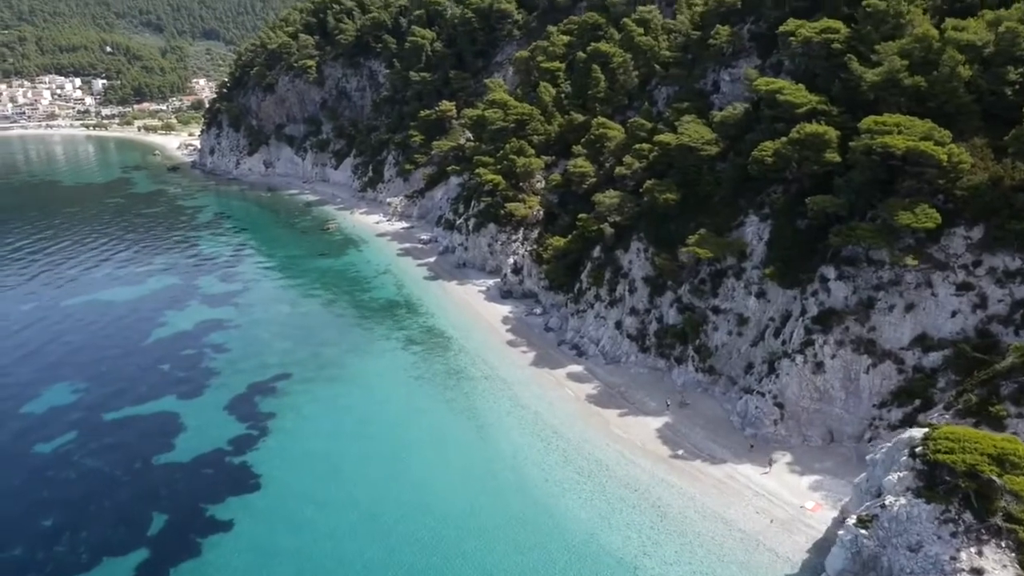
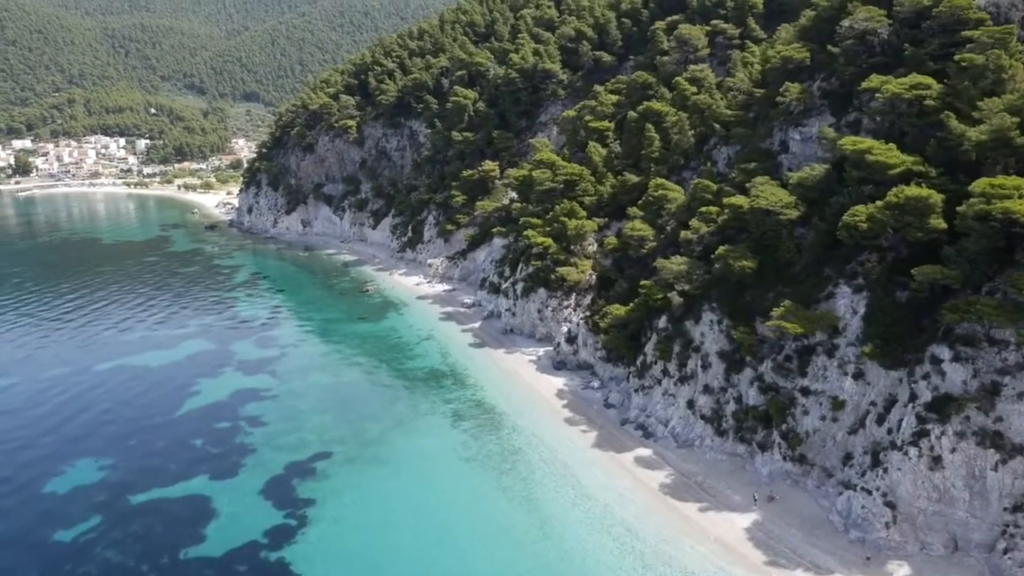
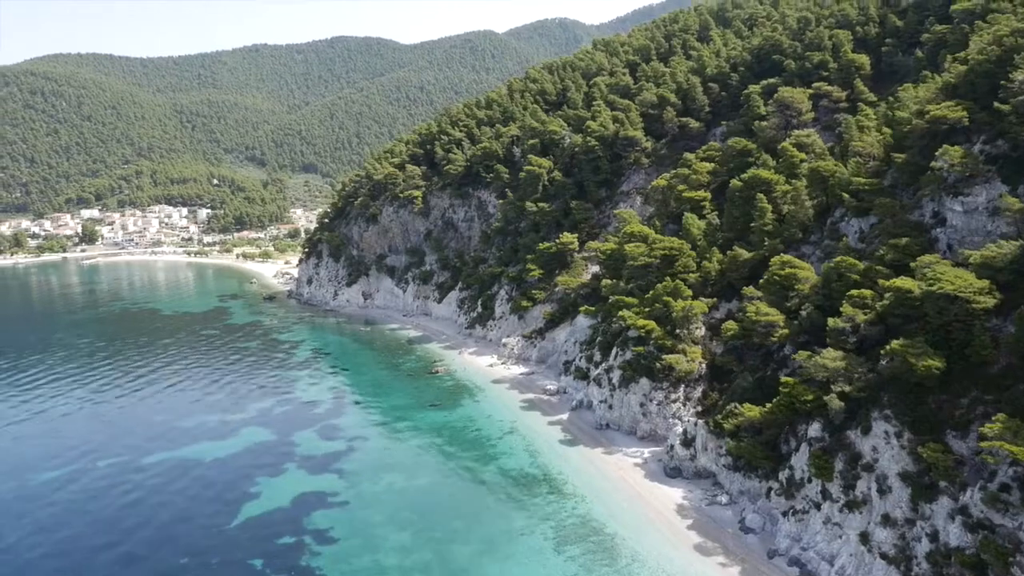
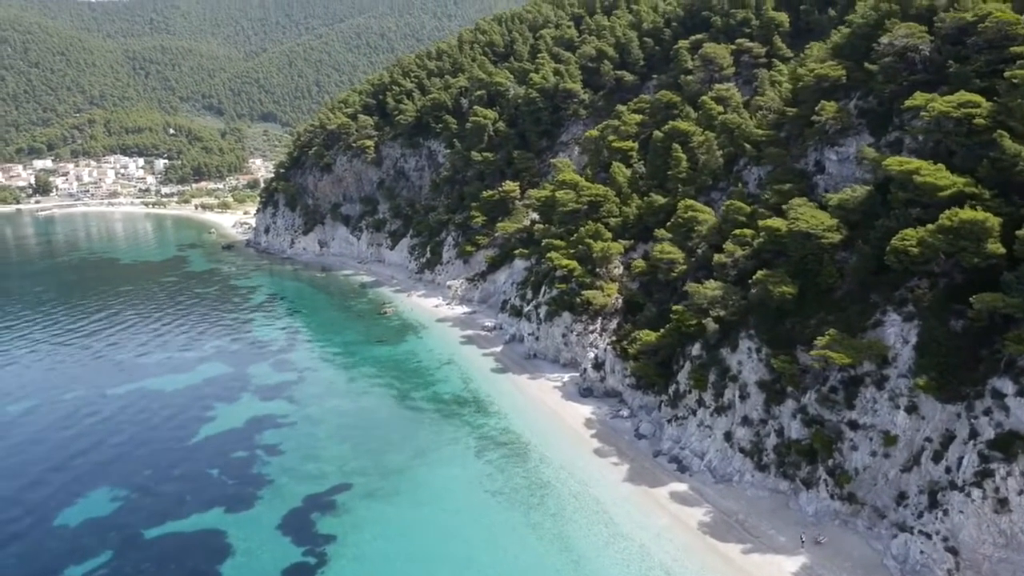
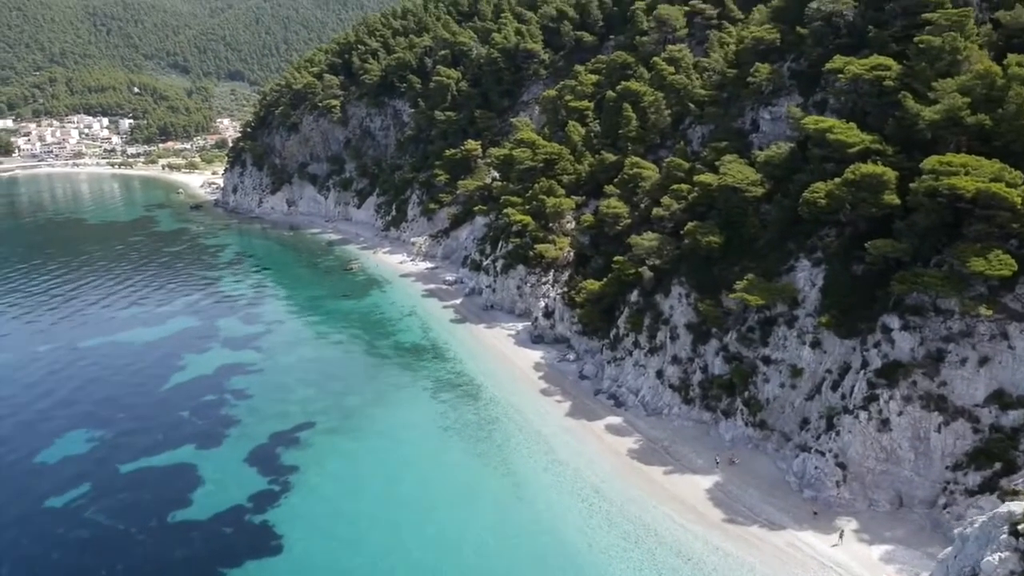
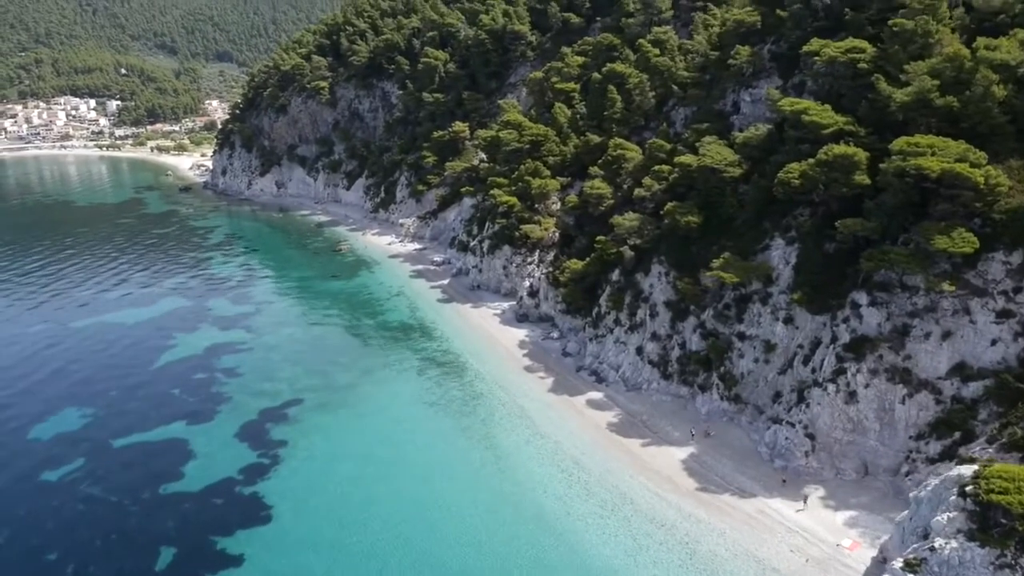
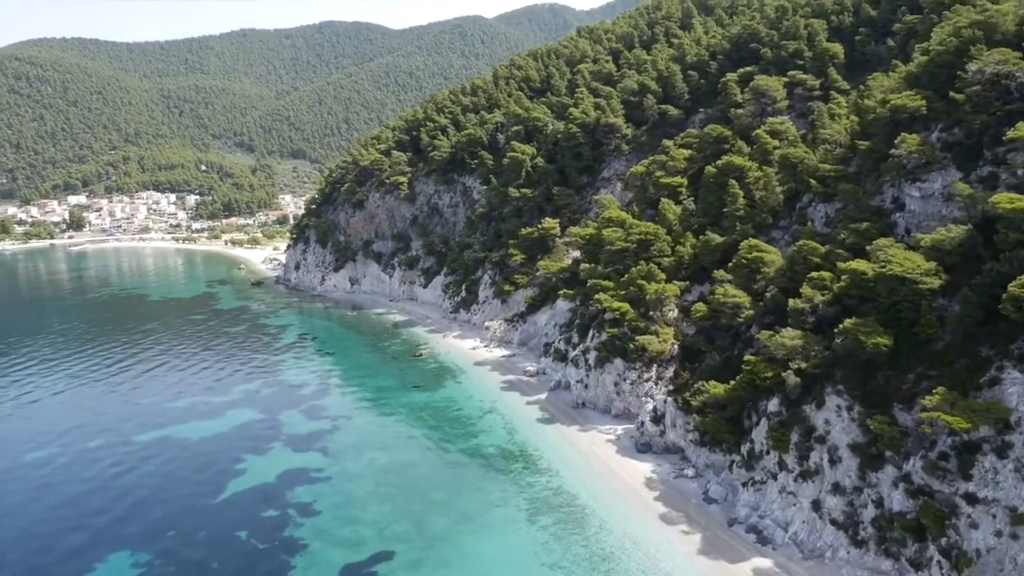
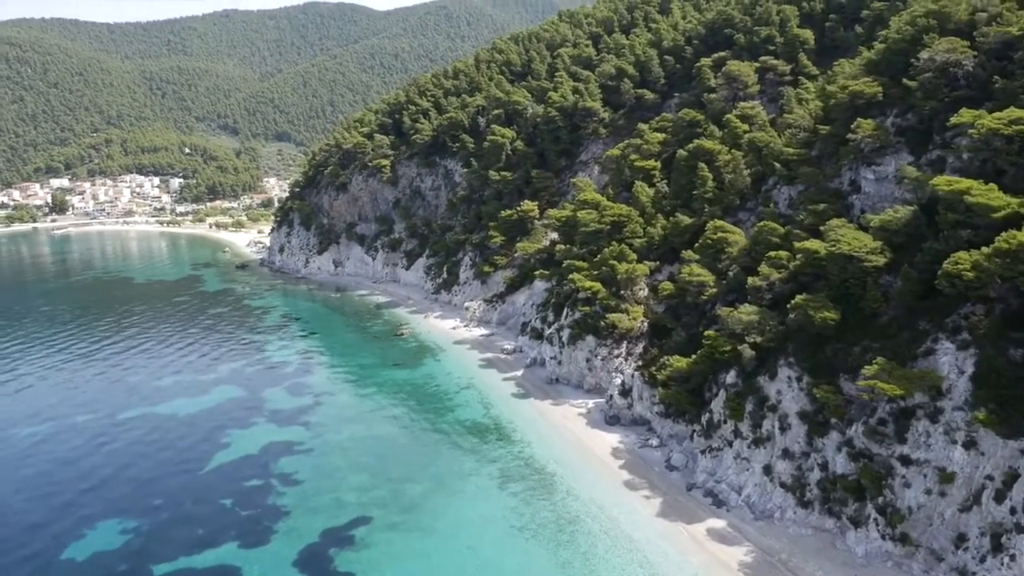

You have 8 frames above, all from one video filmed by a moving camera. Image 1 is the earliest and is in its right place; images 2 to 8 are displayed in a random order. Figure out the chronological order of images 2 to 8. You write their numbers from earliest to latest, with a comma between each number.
6, 5, 2, 4, 8, 7, 3
